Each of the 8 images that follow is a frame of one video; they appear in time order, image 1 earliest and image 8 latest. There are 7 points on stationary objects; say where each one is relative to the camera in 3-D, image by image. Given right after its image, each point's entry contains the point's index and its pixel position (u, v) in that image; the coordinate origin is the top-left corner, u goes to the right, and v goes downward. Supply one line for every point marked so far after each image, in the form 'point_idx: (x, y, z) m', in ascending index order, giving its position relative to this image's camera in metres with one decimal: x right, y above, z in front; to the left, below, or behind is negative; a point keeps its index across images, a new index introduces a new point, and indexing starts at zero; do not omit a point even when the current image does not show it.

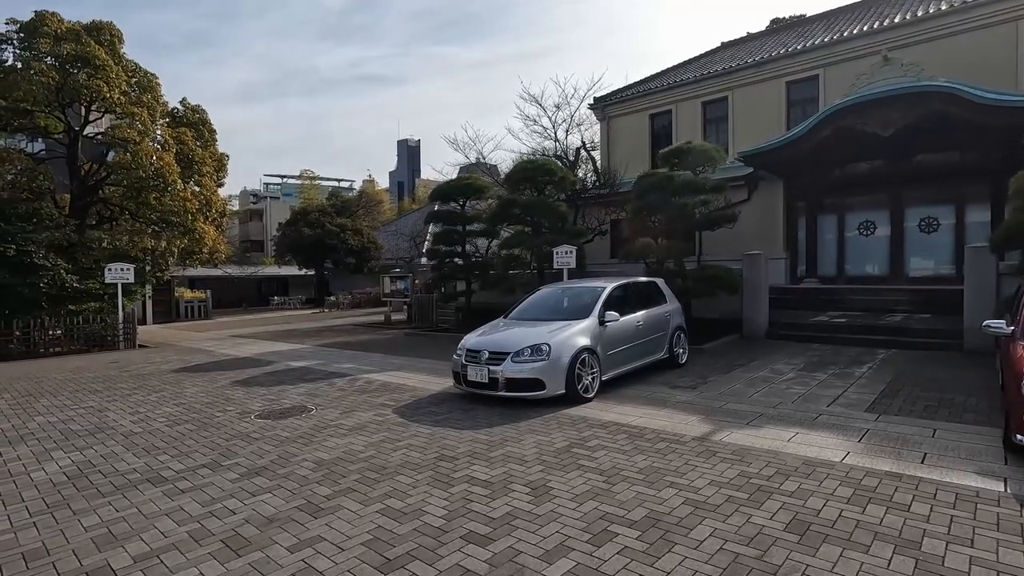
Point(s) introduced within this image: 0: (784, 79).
0: (+9.4, +7.2, +18.3) m
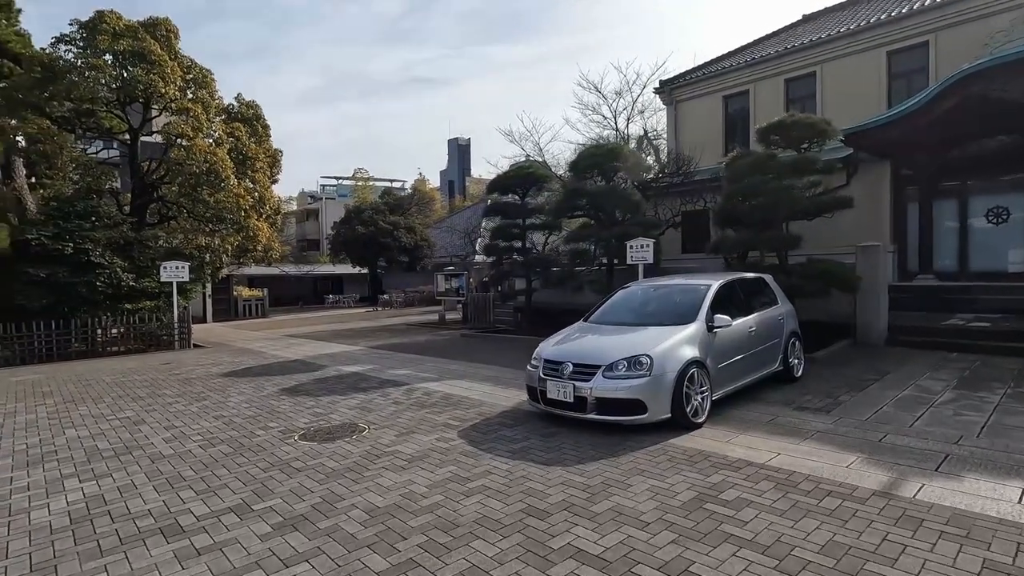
0: (+11.3, +7.2, +16.1) m
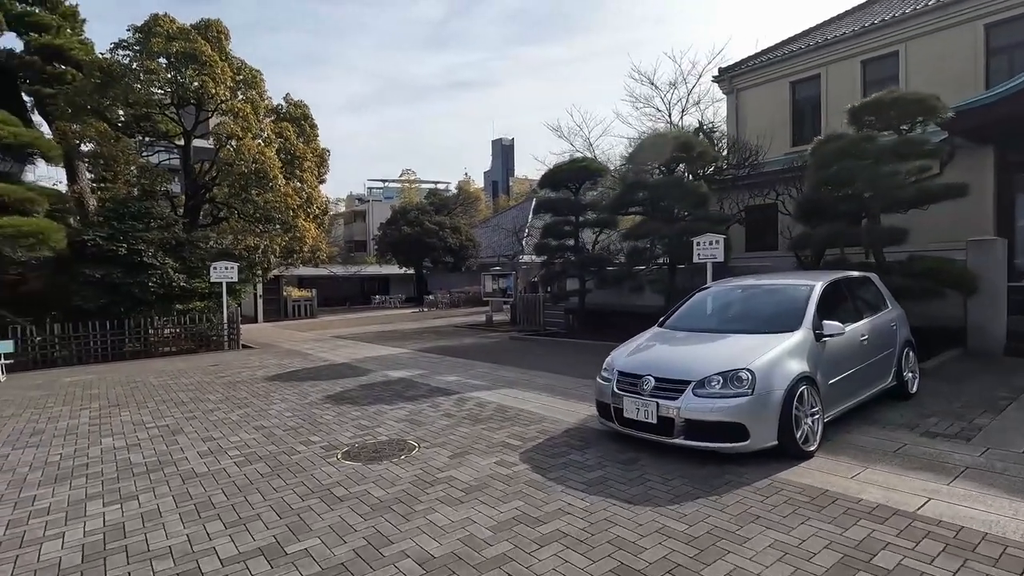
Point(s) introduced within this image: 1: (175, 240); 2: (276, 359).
0: (+12.7, +7.2, +14.4) m
1: (-9.5, +1.3, +15.0) m
2: (-5.6, -1.7, +12.6) m
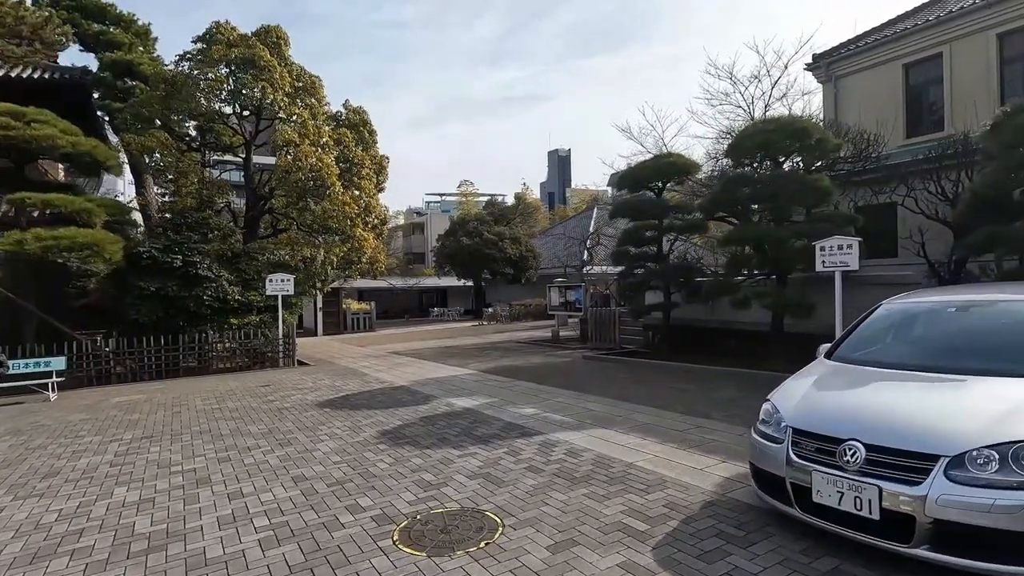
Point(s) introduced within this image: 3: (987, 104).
0: (+14.5, +6.9, +11.8) m
1: (-7.6, +1.0, +14.5) m
2: (-4.0, -2.0, +11.6) m
3: (+12.8, +4.9, +14.4) m
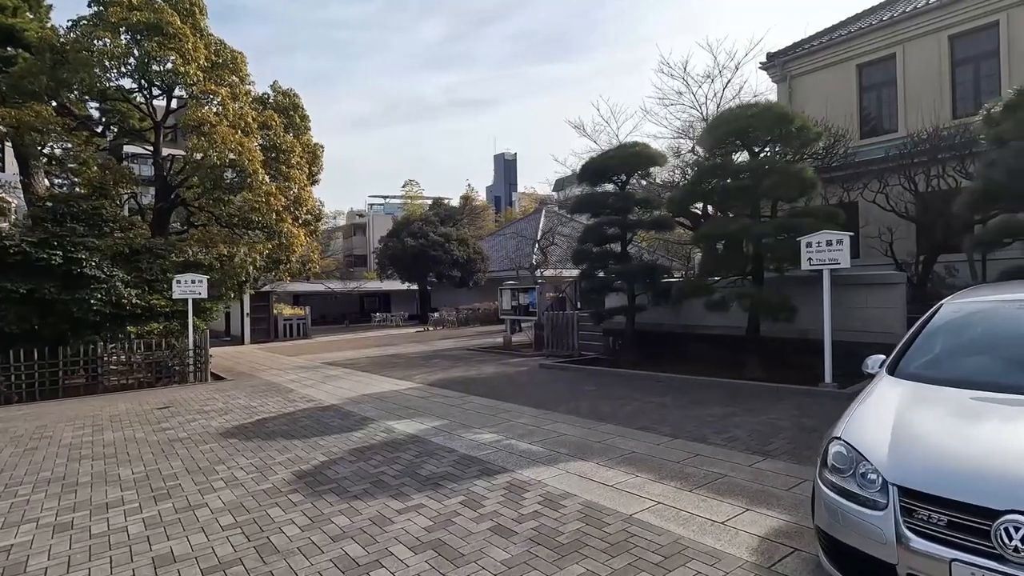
0: (+13.4, +6.9, +11.9) m
1: (-8.8, +0.9, +12.3) m
2: (-4.9, -2.0, +9.8) m
3: (+11.5, +4.9, +14.3) m
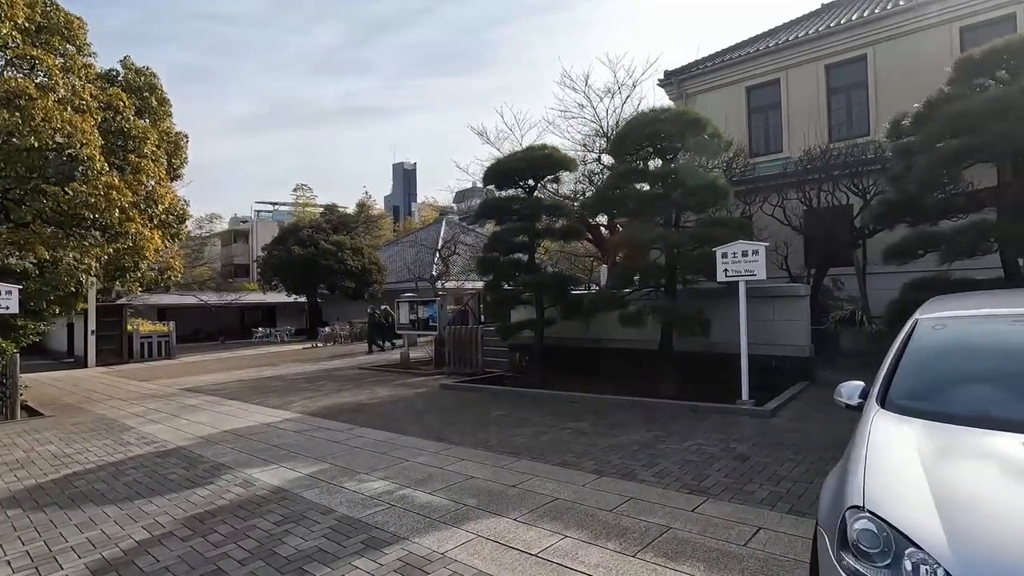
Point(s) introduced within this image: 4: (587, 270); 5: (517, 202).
0: (+11.1, +6.6, +13.4) m
1: (-10.8, +0.7, +9.5) m
2: (-6.4, -2.2, +7.7) m
3: (+8.8, +4.5, +15.3) m
4: (+2.1, +0.5, +15.2) m
5: (+0.1, +1.7, +10.7) m
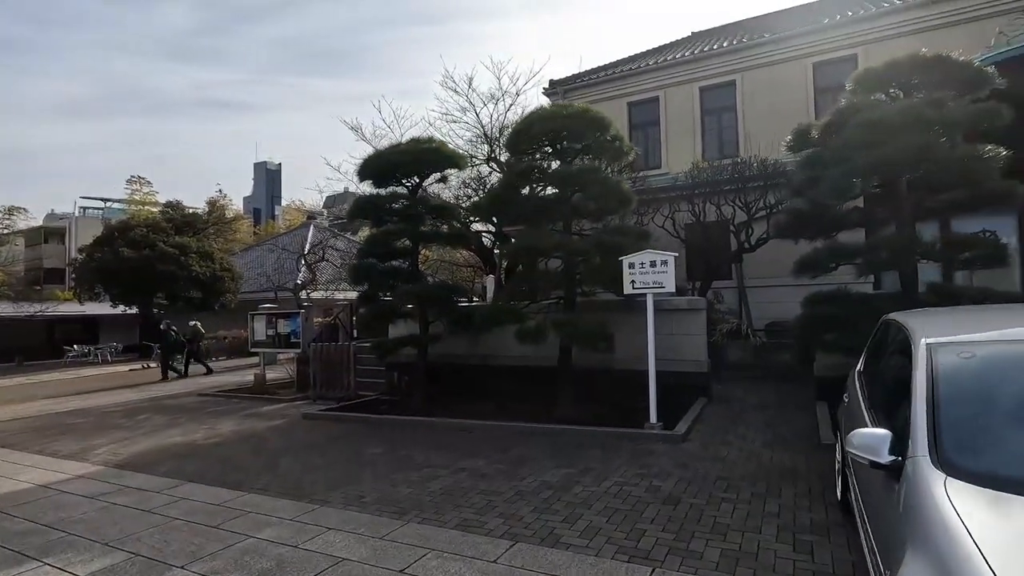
0: (+8.2, +6.2, +14.6) m
1: (-12.3, +0.6, +5.7) m
2: (-7.7, -2.3, +4.8) m
3: (+5.4, +4.2, +15.9) m
4: (-1.0, +0.2, +14.2) m
5: (-2.0, +1.5, +9.3) m
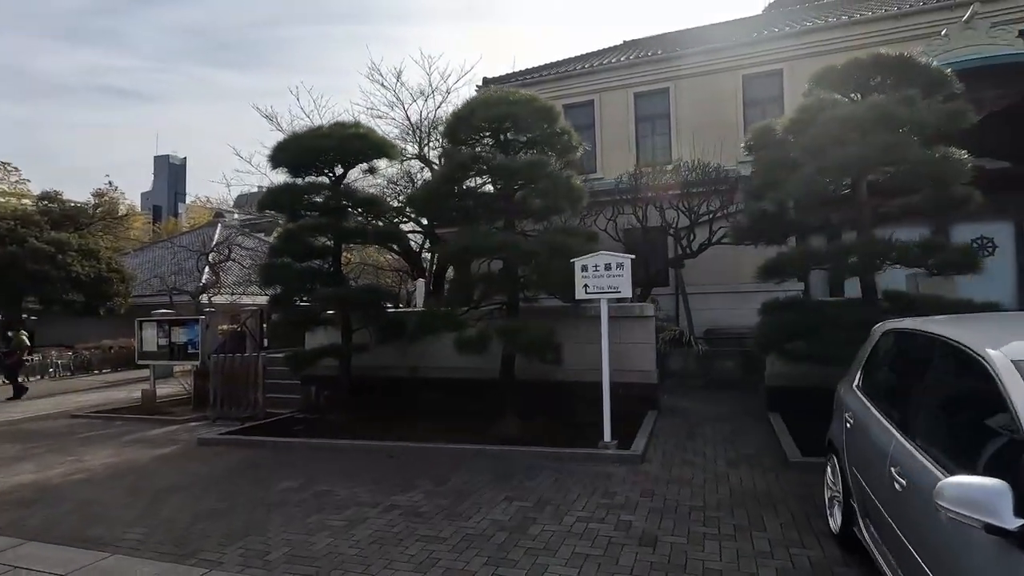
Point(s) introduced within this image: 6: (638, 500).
0: (+6.4, +6.0, +14.9) m
1: (-12.7, +0.7, +3.1) m
2: (-8.0, -2.2, +2.9) m
3: (+3.5, +4.0, +15.8) m
4: (-2.7, +0.1, +13.1) m
5: (-3.0, +1.5, +8.2) m
6: (+1.1, -1.9, +4.7) m
